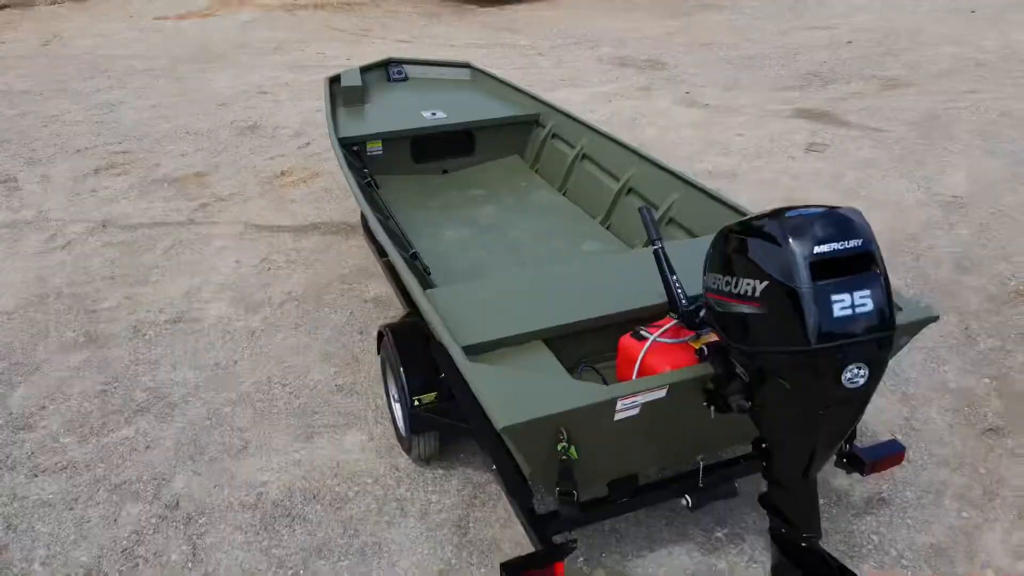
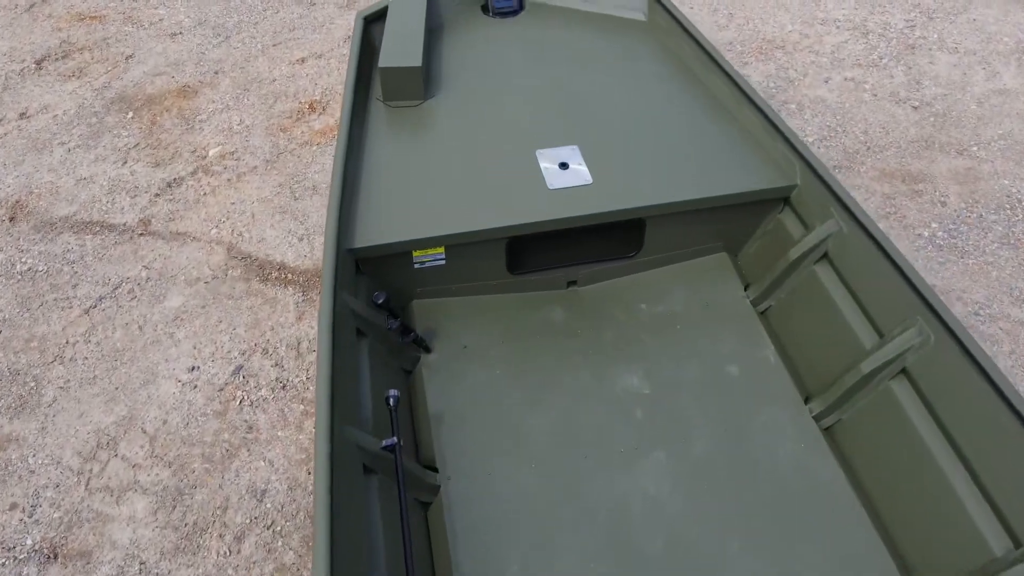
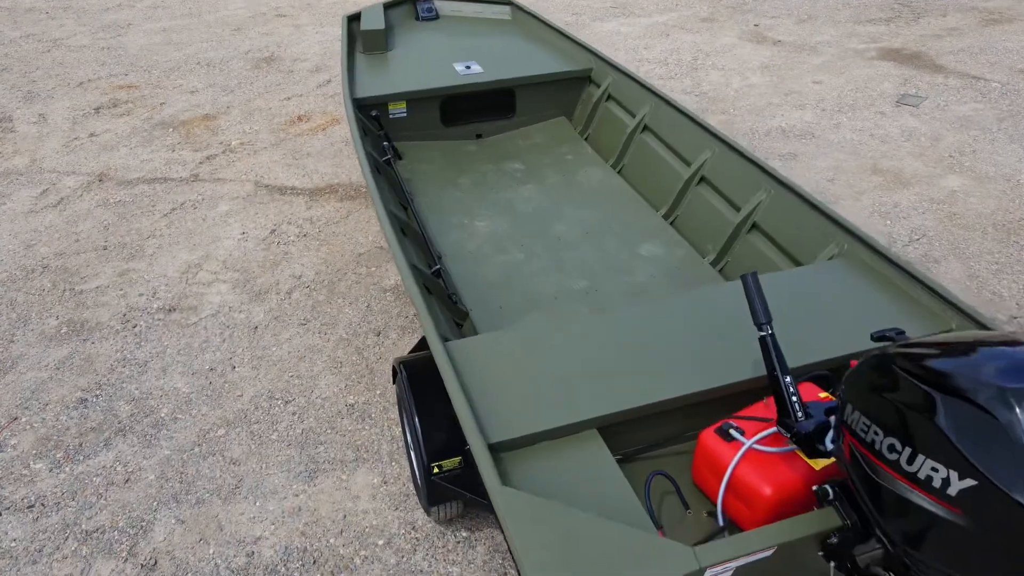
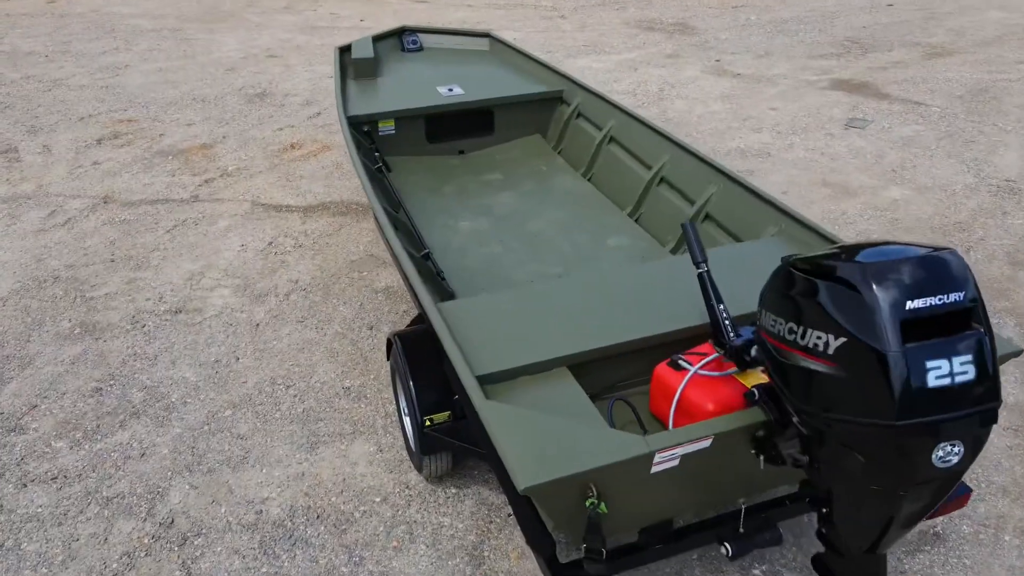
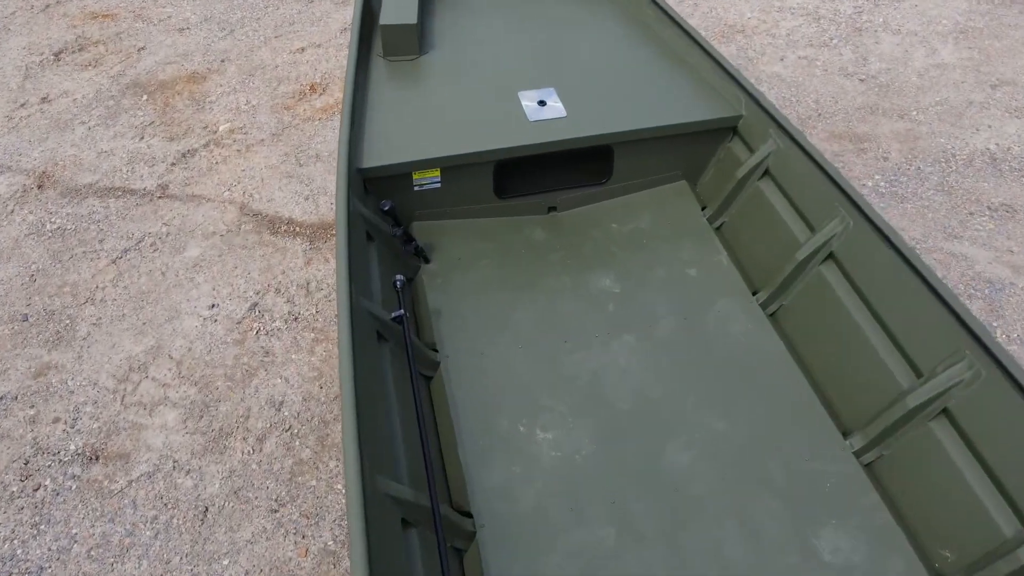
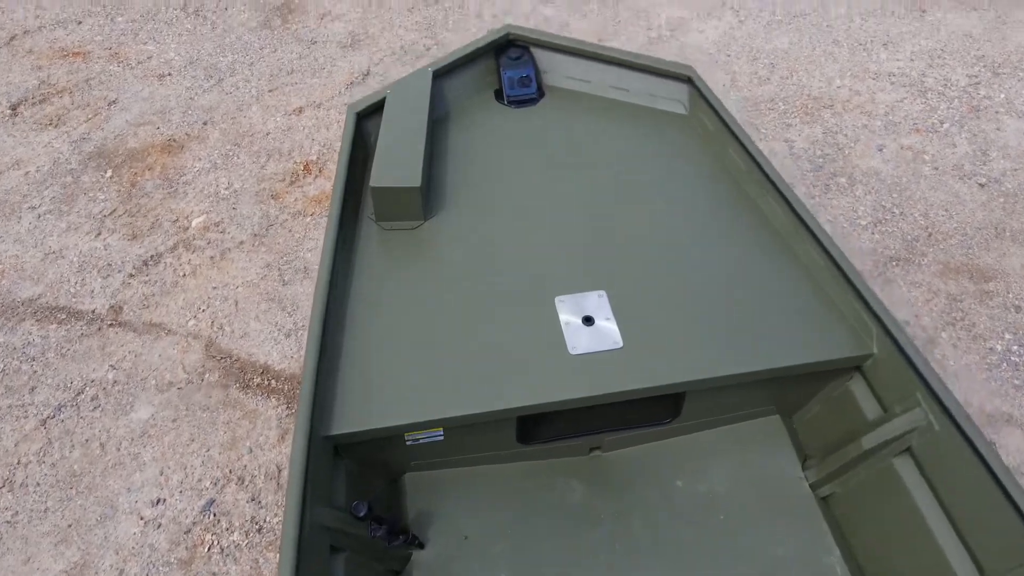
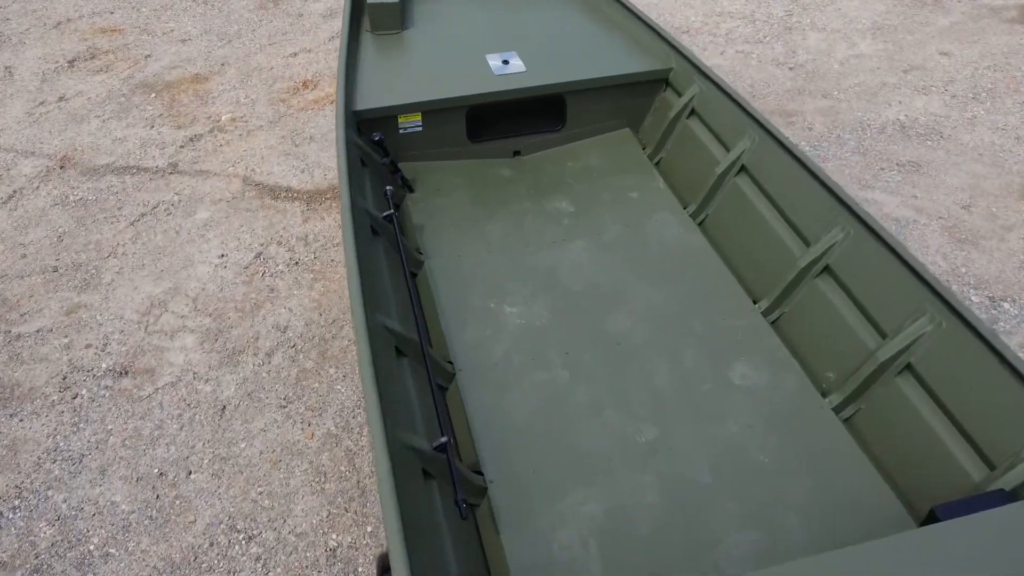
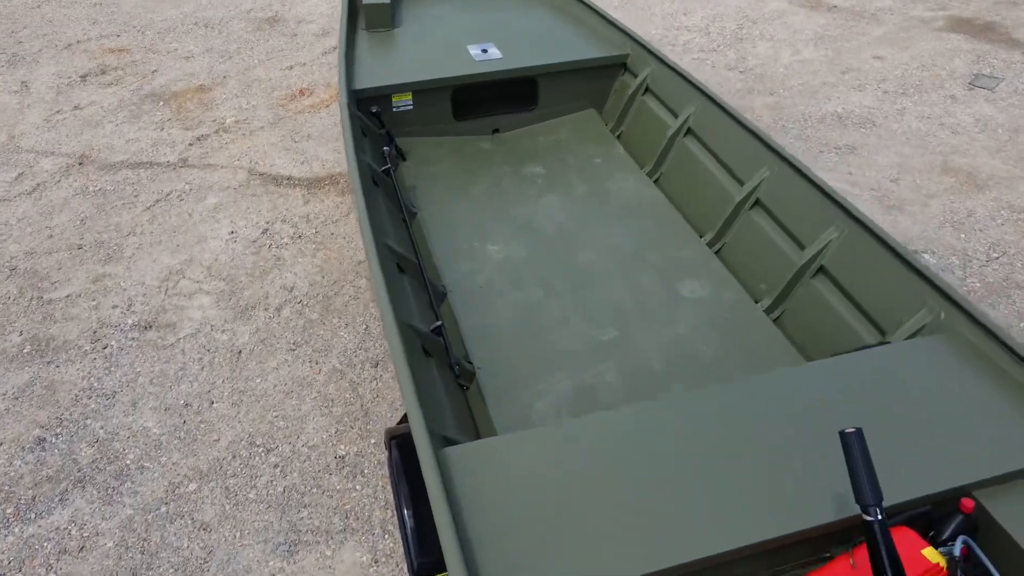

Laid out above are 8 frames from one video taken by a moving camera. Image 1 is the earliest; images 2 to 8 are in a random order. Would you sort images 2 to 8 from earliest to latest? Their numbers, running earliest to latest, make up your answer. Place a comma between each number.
4, 3, 8, 7, 5, 2, 6
